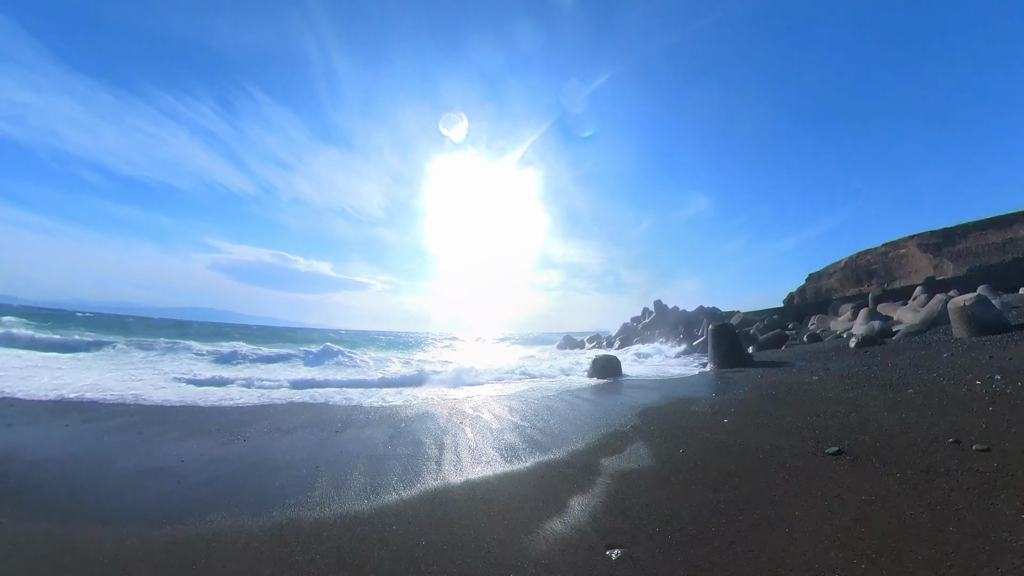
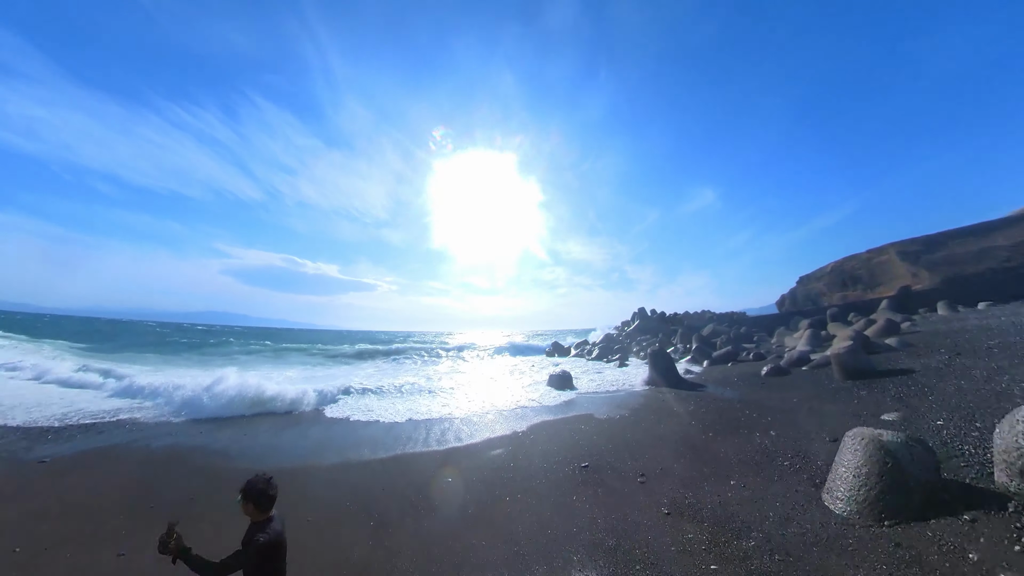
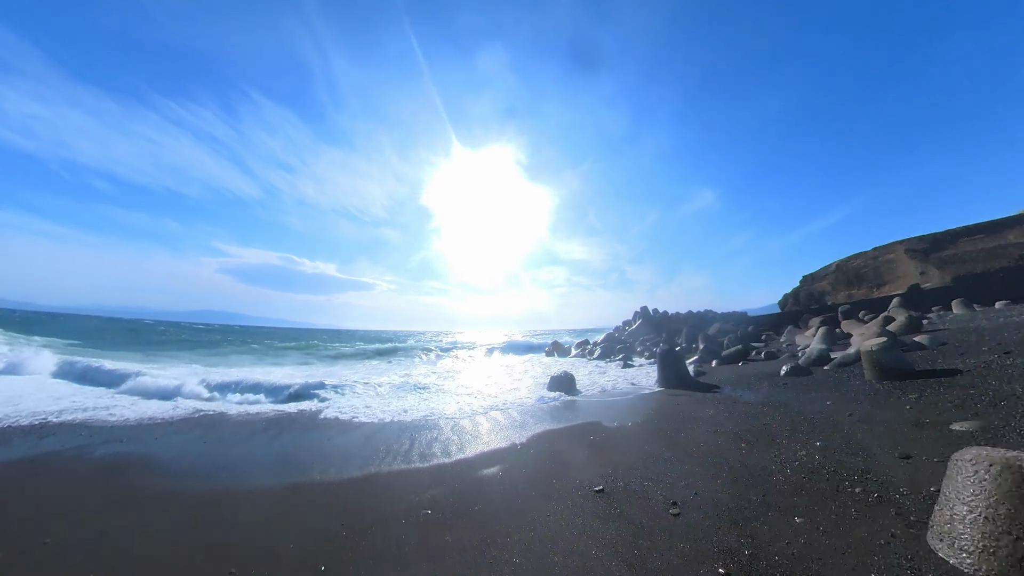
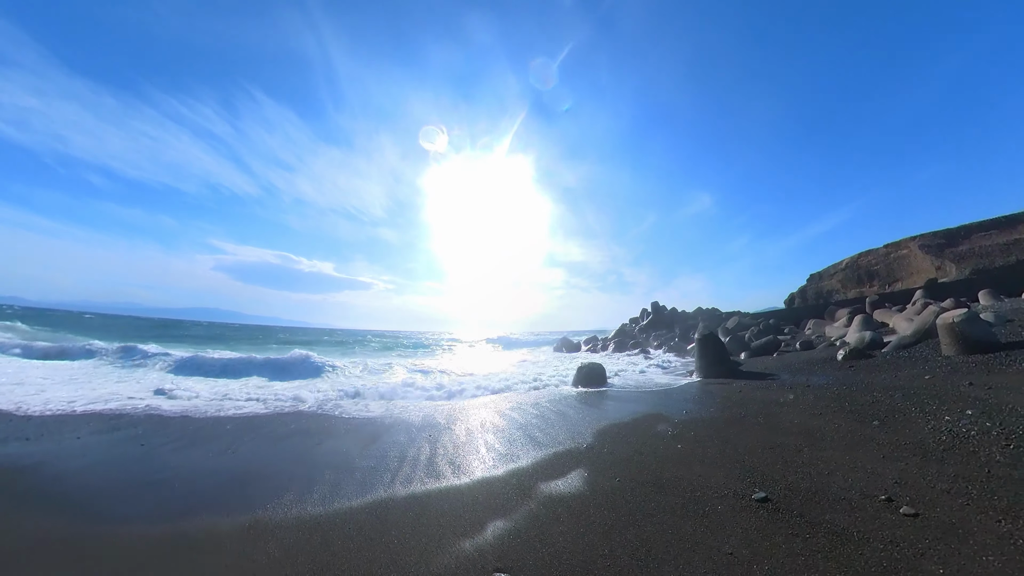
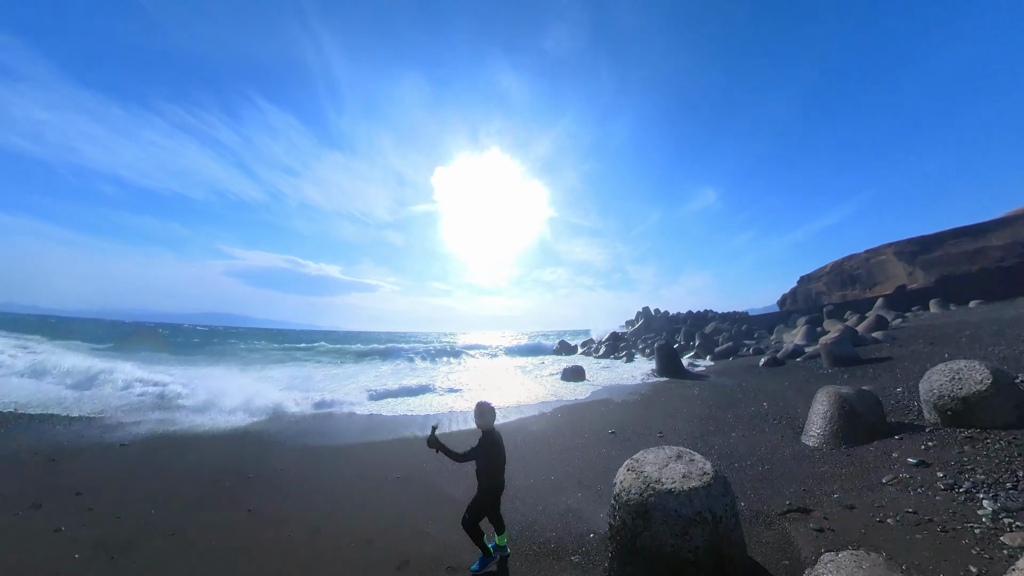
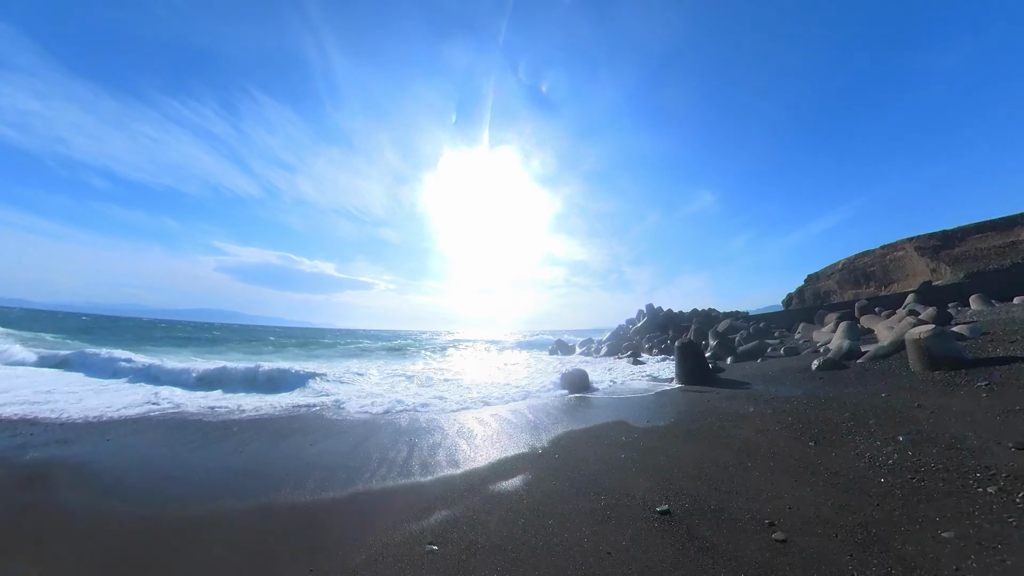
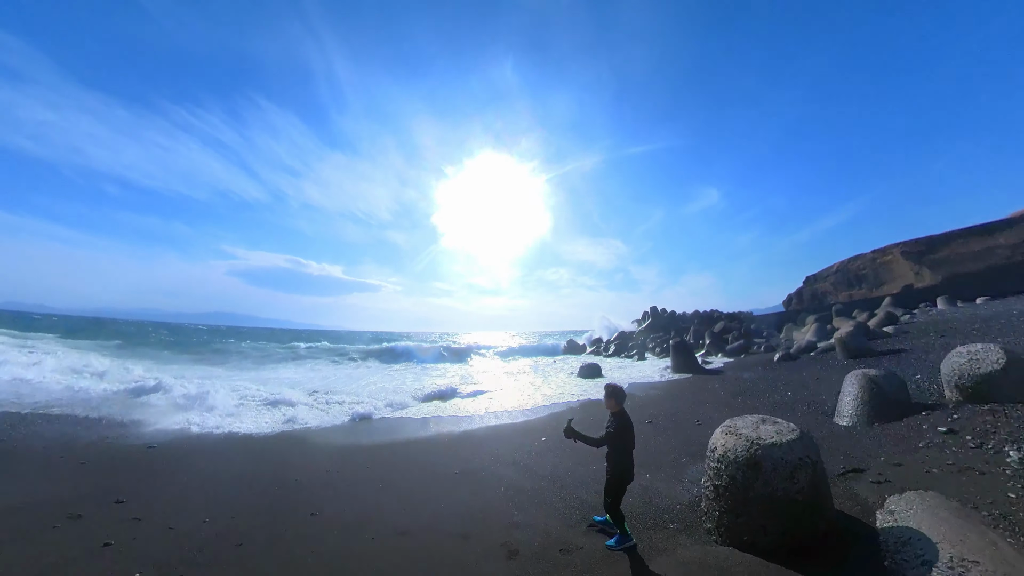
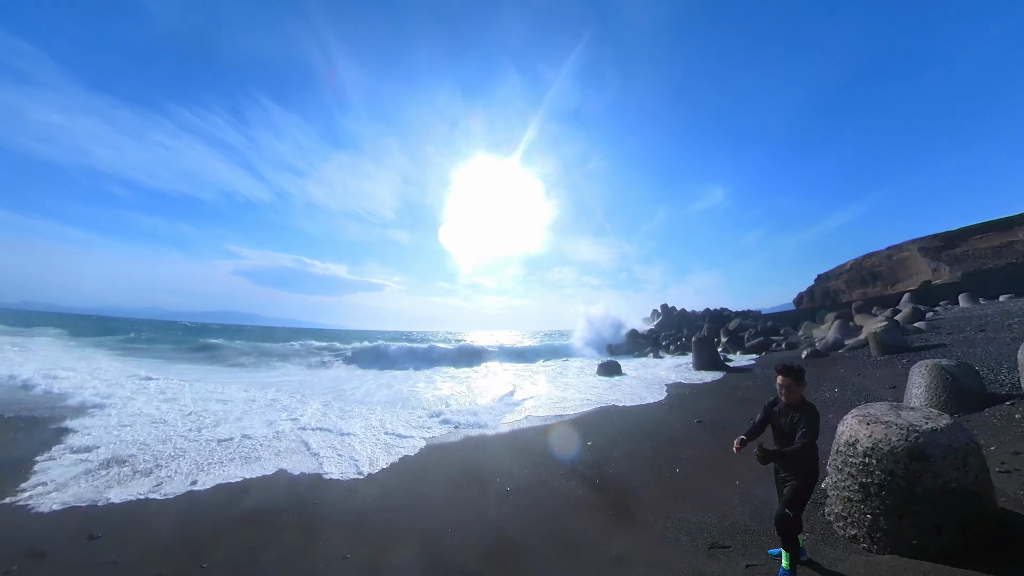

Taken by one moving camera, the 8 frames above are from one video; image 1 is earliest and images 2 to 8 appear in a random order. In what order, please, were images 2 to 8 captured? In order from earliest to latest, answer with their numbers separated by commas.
4, 6, 3, 2, 5, 7, 8
